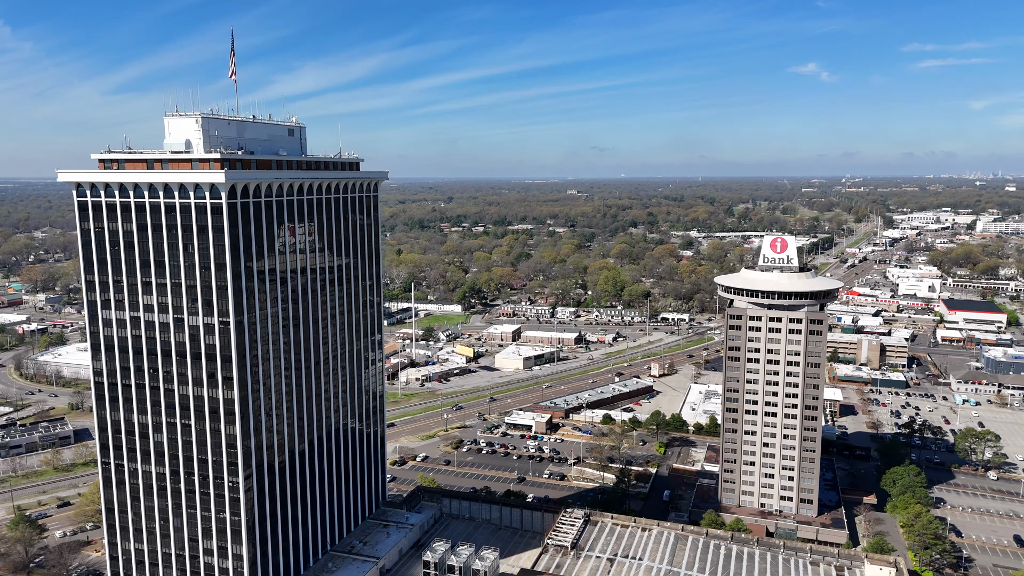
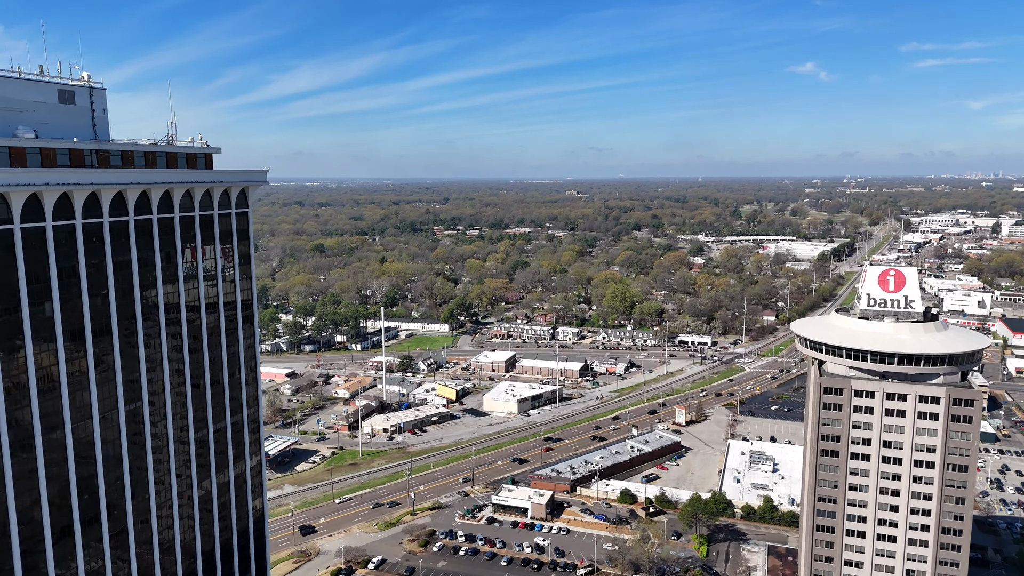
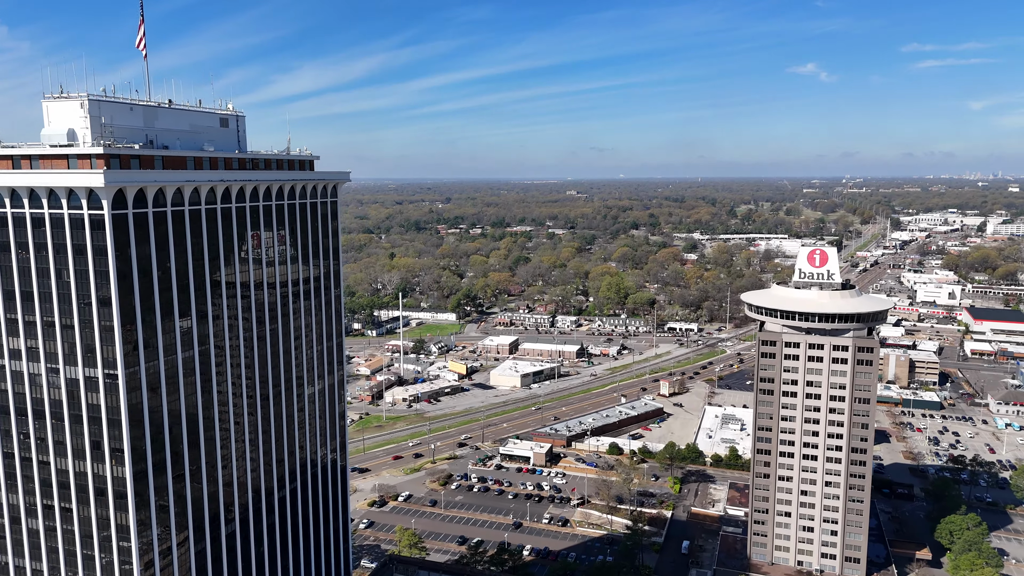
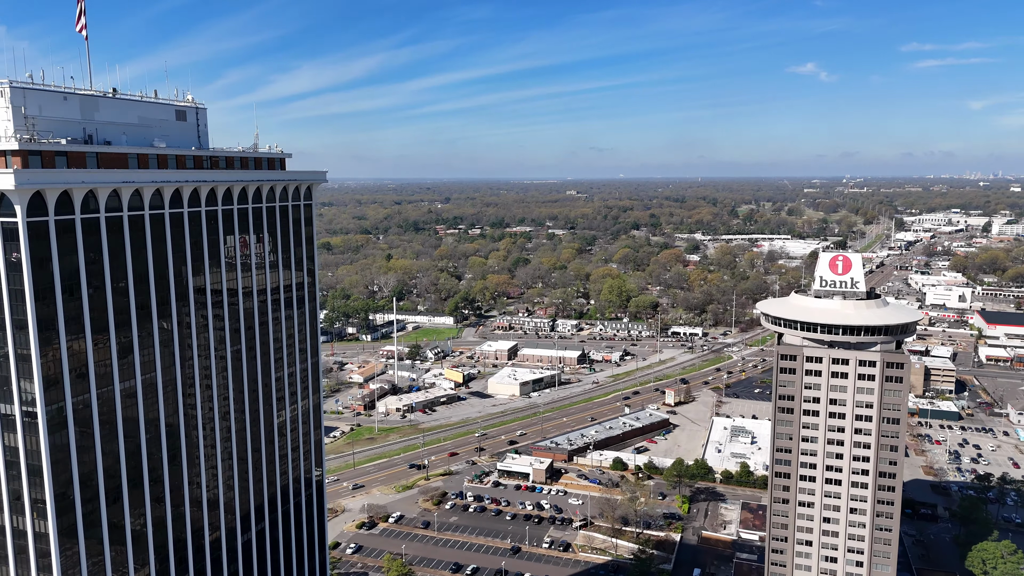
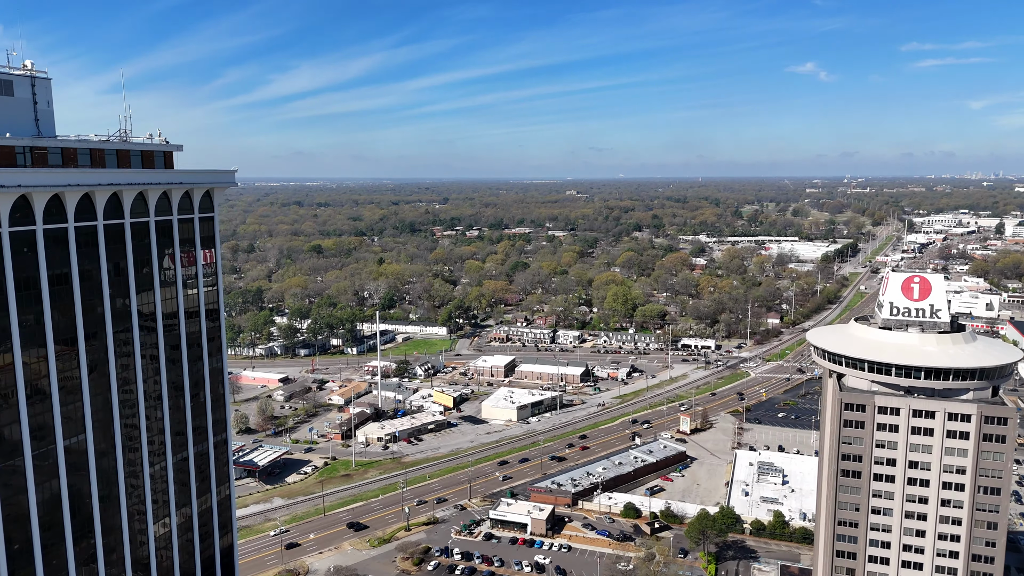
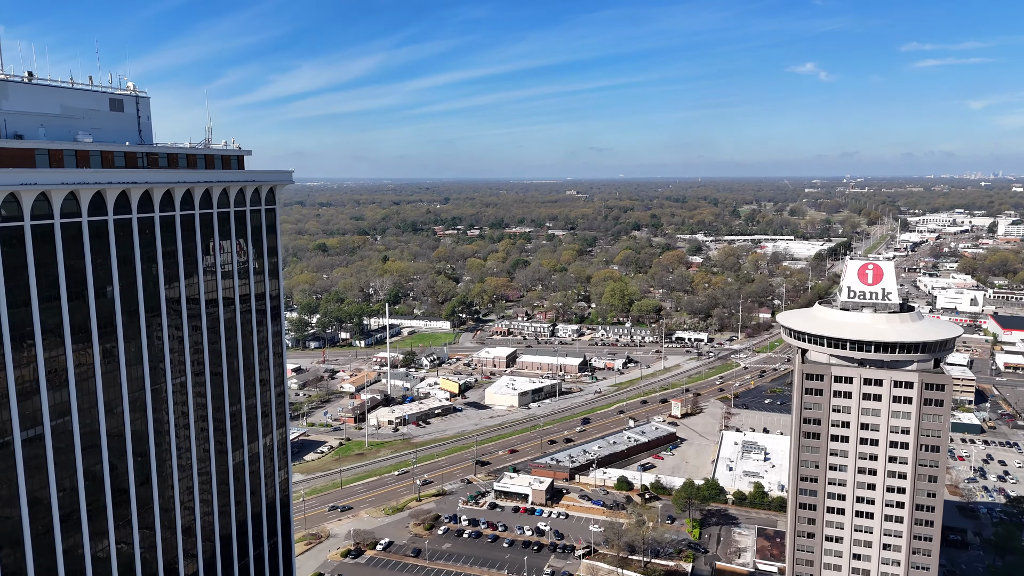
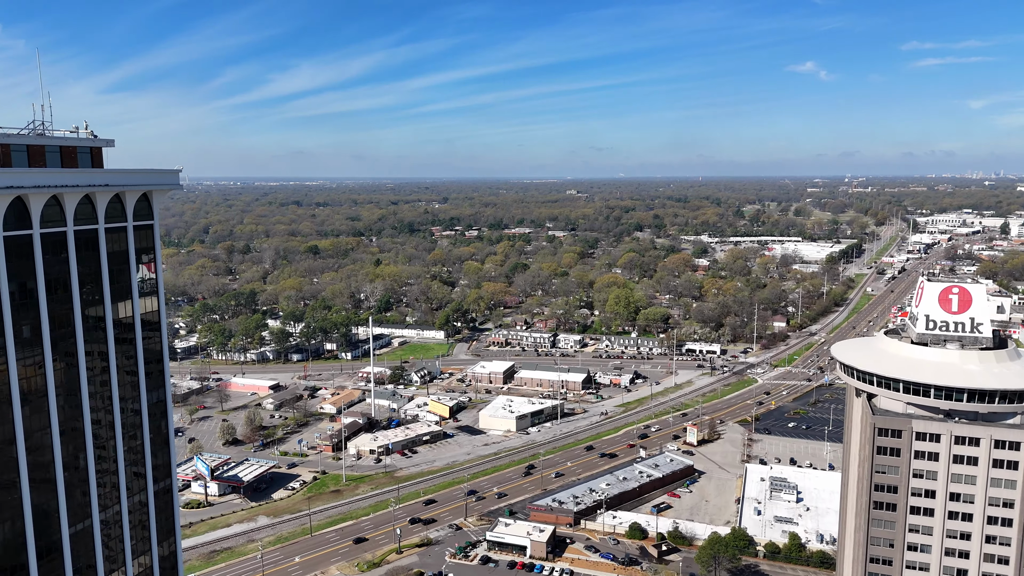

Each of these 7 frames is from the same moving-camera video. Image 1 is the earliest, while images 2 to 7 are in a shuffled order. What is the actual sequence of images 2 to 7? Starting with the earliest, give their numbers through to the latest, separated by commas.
3, 4, 6, 2, 5, 7
